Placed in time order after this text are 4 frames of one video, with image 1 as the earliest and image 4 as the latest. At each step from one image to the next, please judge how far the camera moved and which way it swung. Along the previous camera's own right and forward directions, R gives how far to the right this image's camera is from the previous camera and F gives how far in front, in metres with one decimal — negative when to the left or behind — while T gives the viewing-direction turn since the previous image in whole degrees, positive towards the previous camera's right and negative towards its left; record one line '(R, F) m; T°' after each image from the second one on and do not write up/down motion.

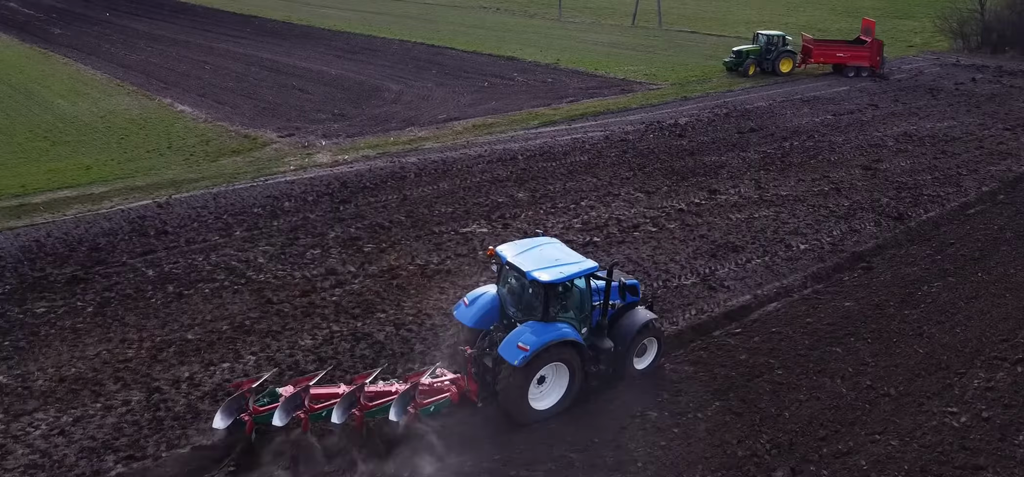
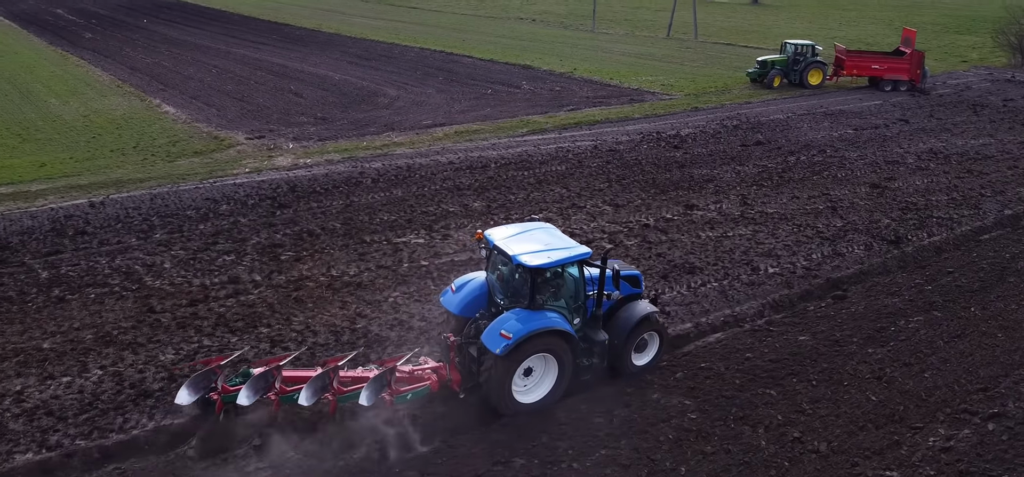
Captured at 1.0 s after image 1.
(+1.9, +1.4) m; -4°
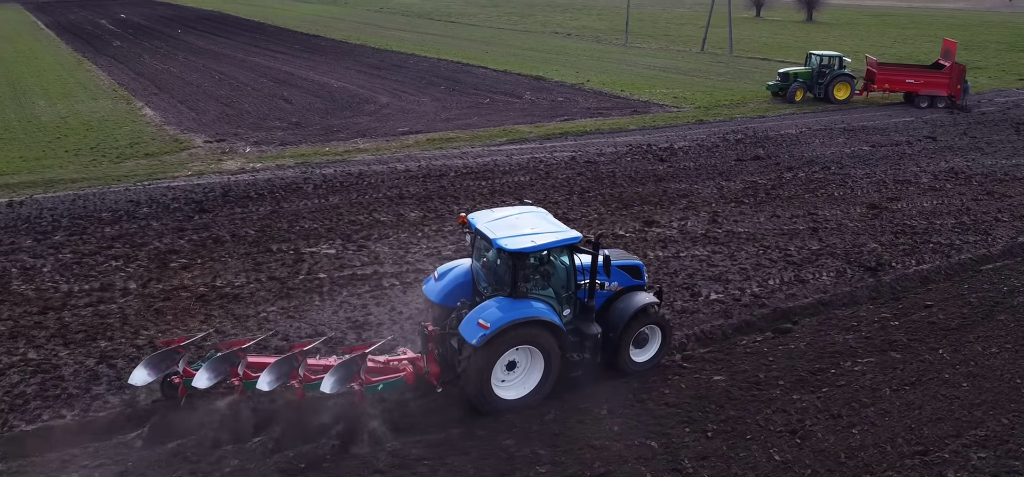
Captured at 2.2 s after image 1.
(+2.0, +1.4) m; -4°
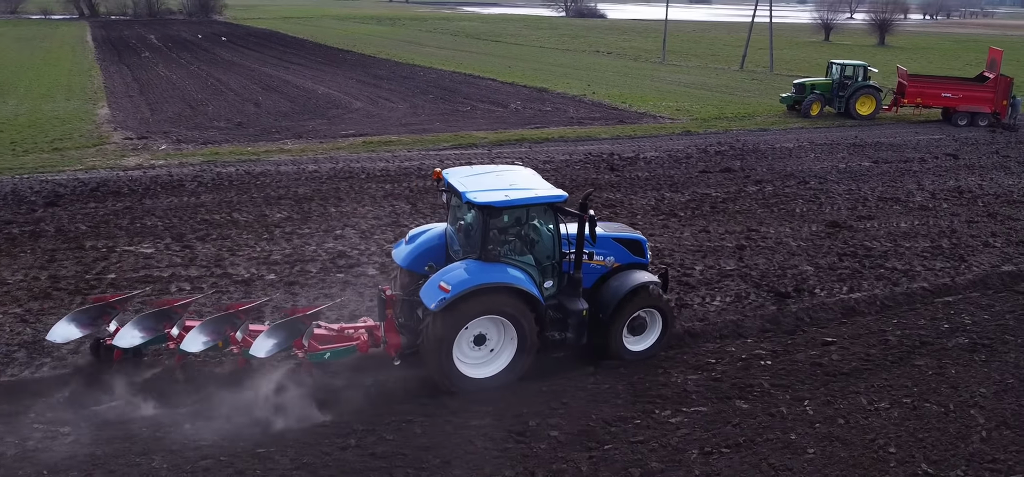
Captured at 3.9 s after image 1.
(+2.9, +2.0) m; -6°
